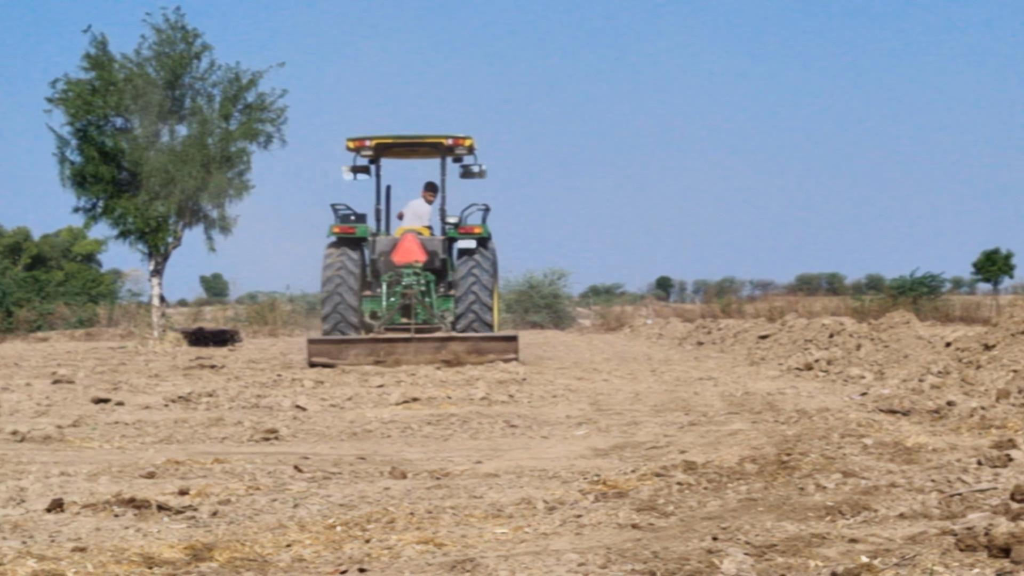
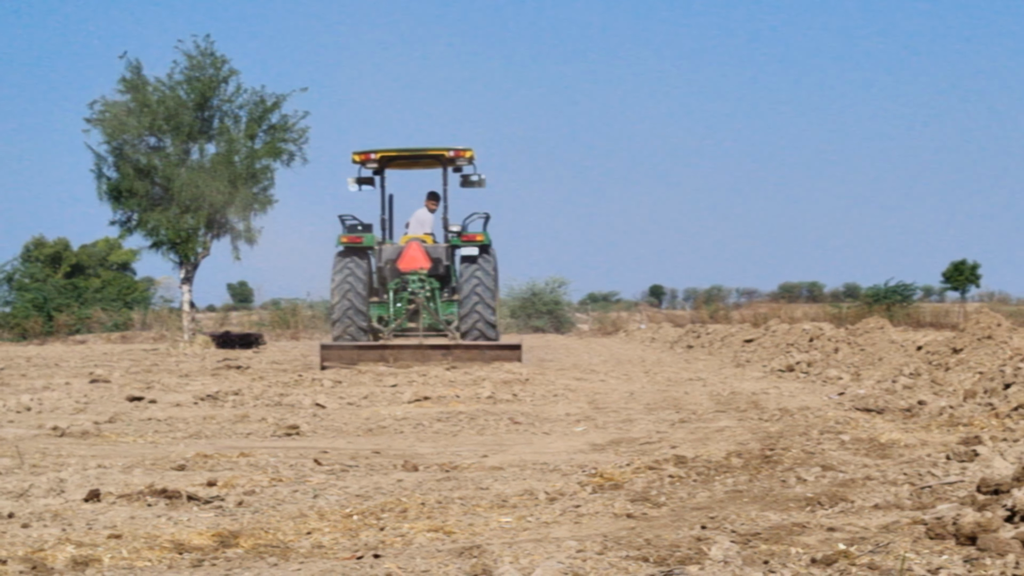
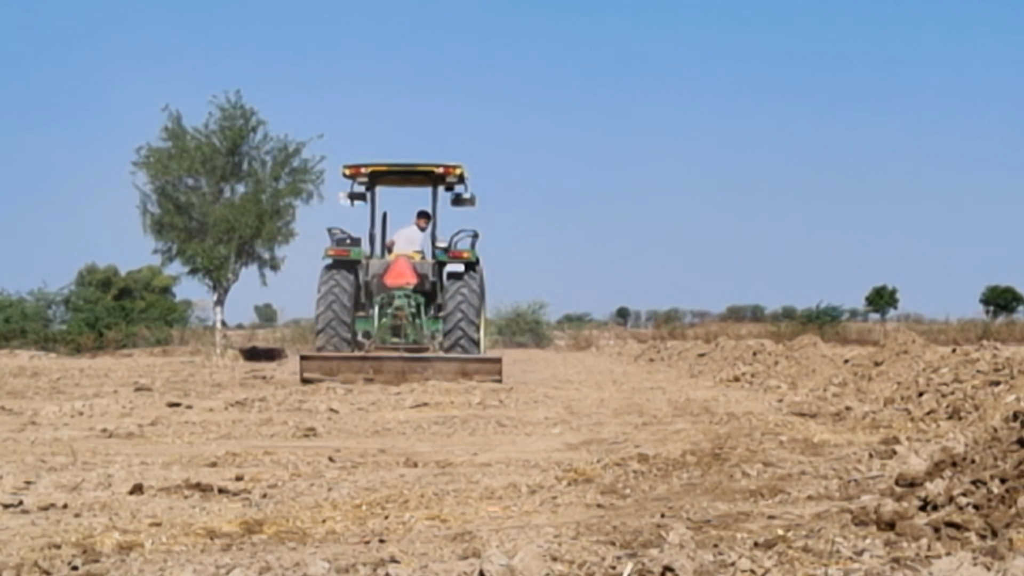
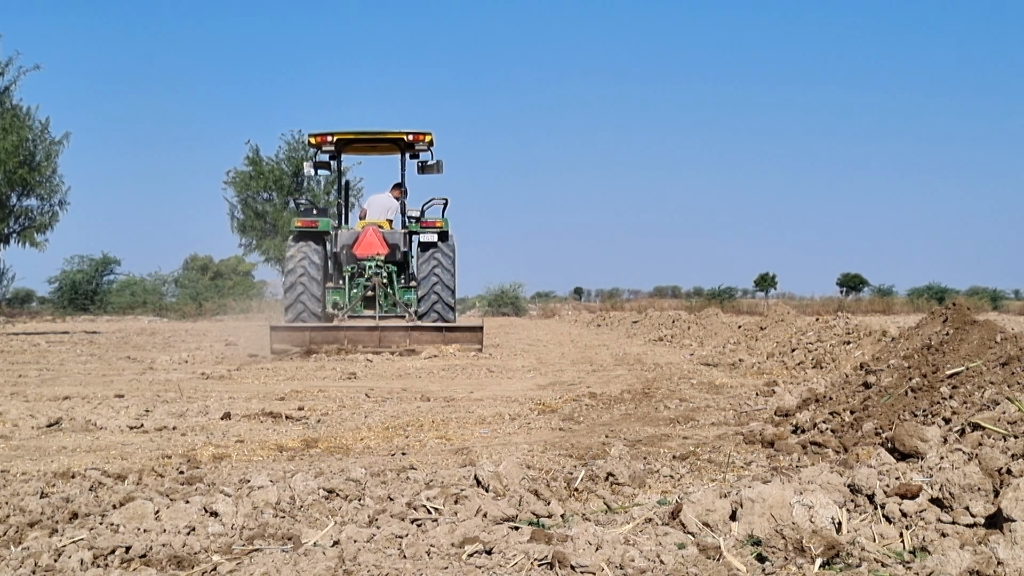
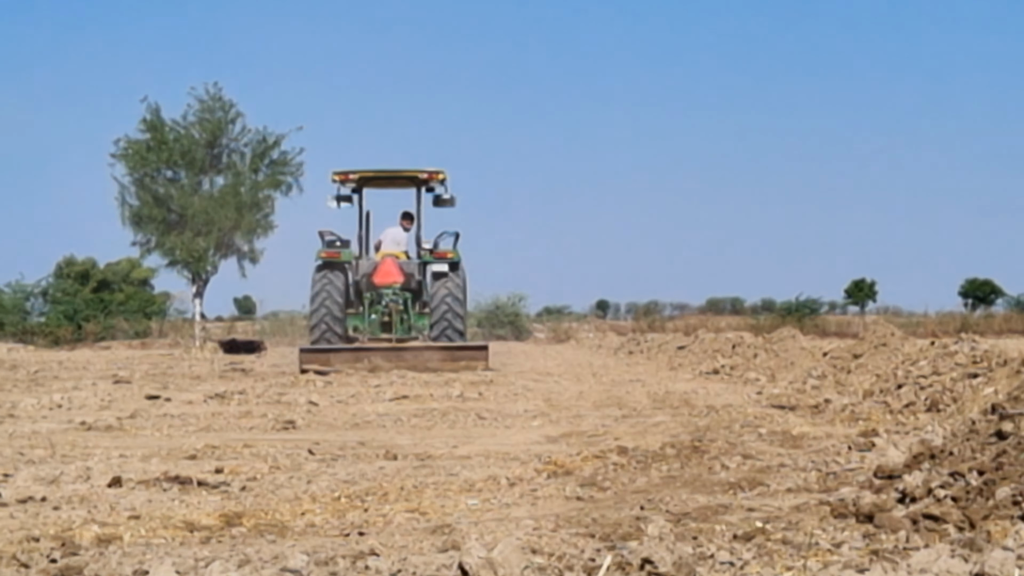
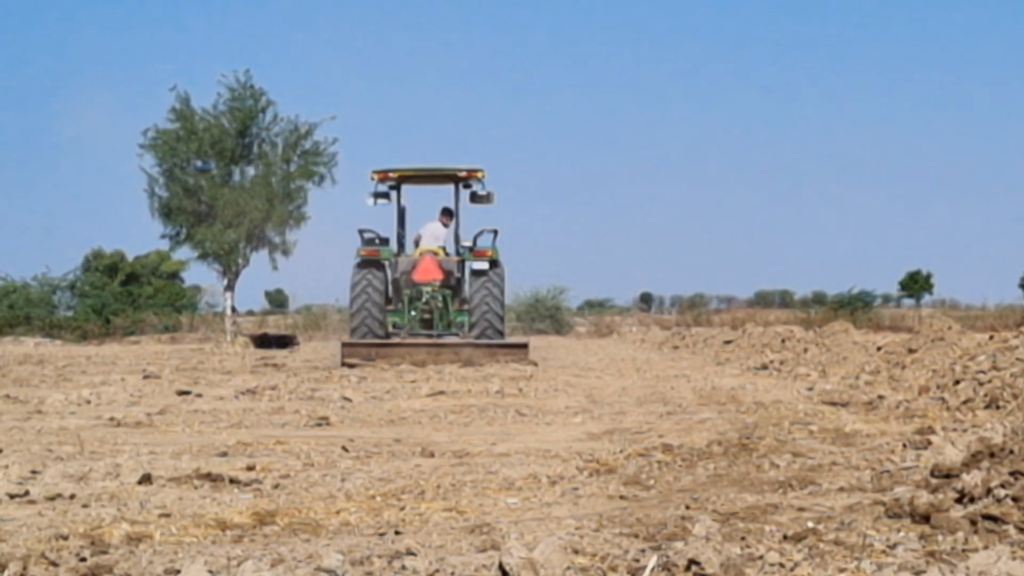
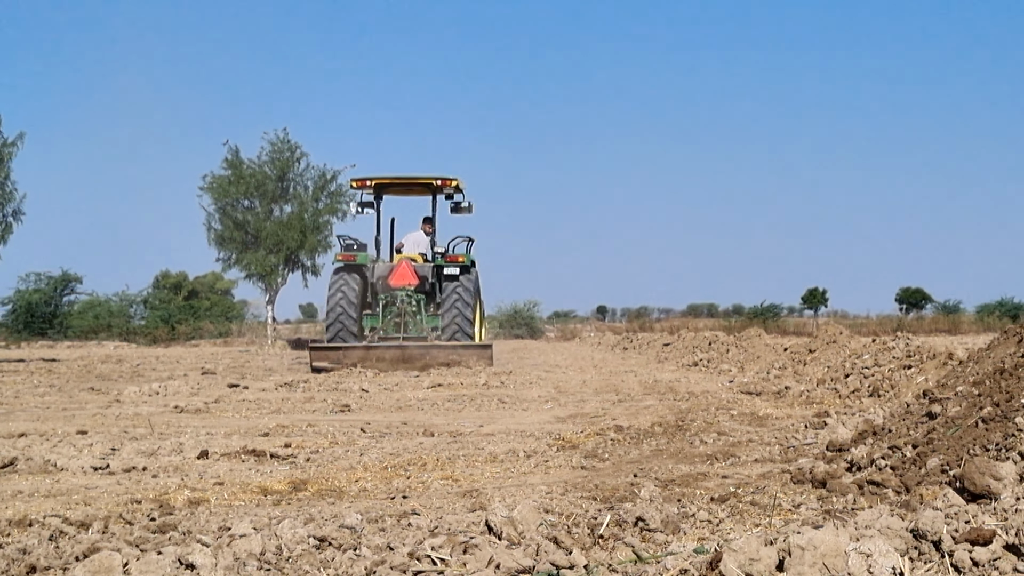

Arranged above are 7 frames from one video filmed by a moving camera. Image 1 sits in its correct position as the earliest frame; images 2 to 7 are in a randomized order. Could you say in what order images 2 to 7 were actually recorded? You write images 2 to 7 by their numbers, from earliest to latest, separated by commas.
2, 6, 5, 3, 7, 4
